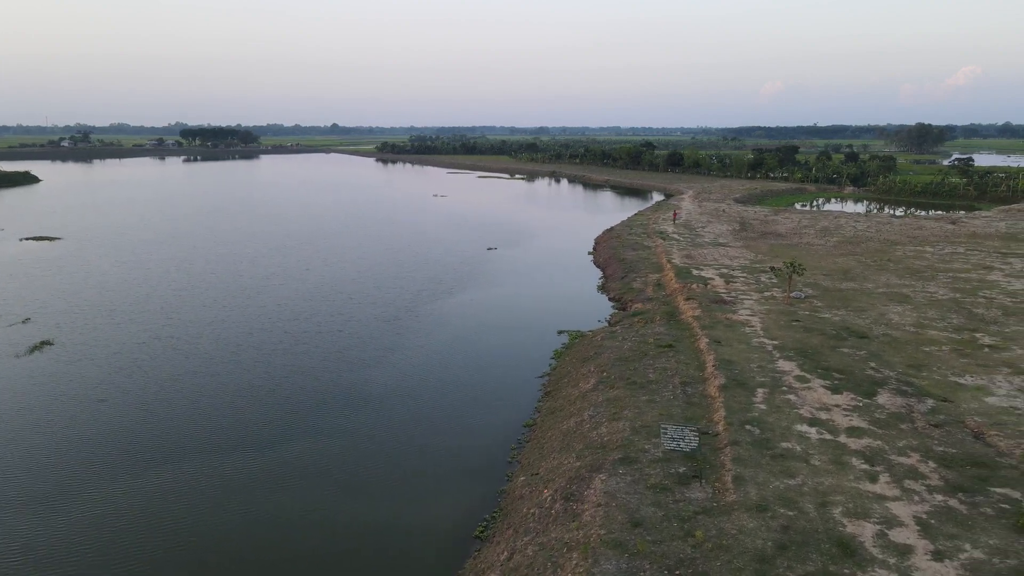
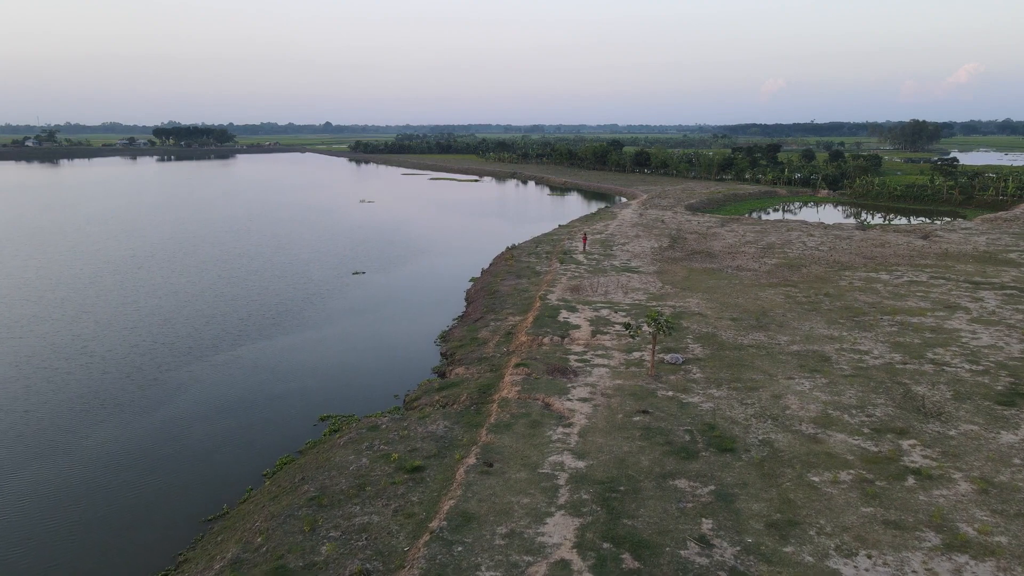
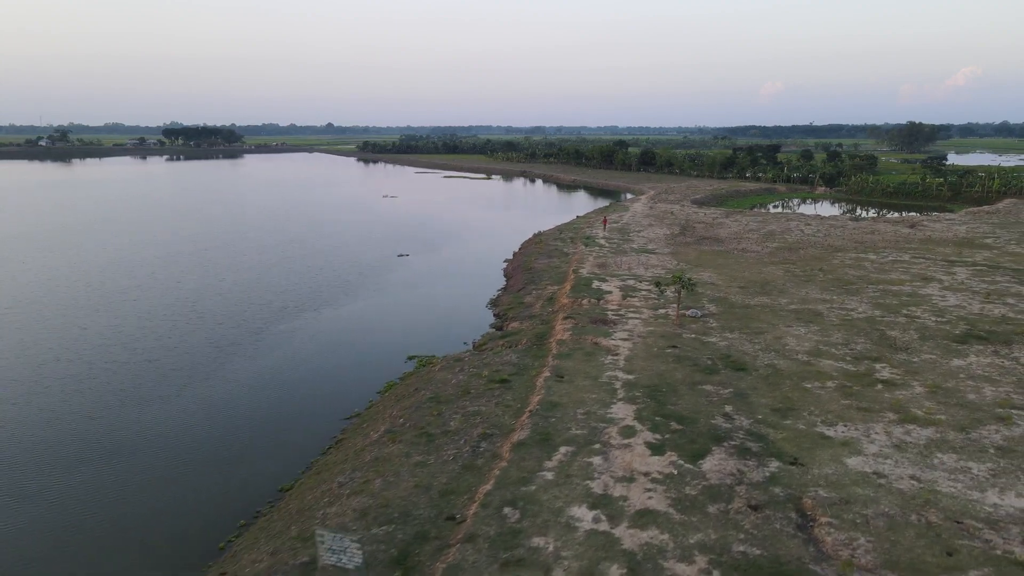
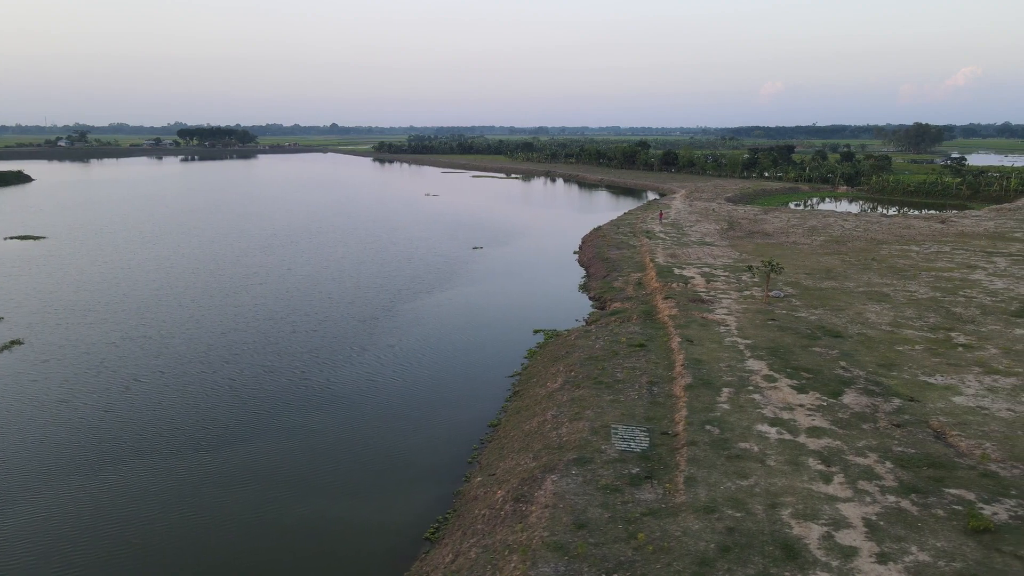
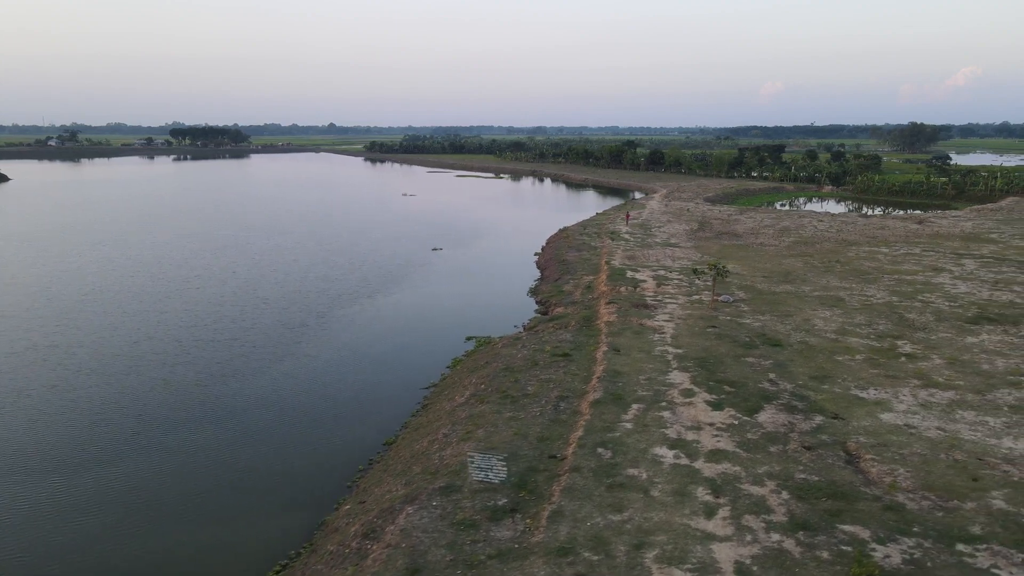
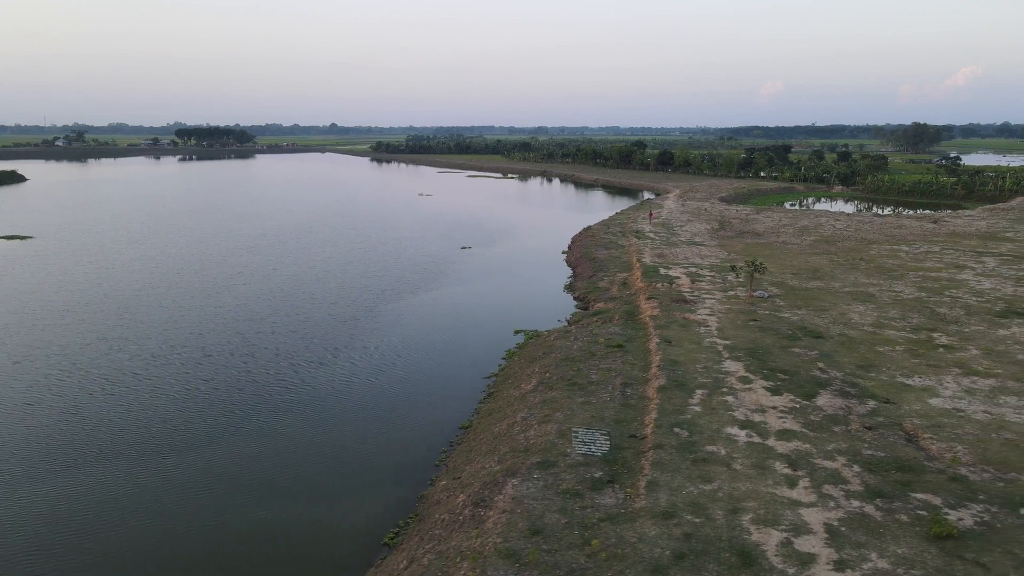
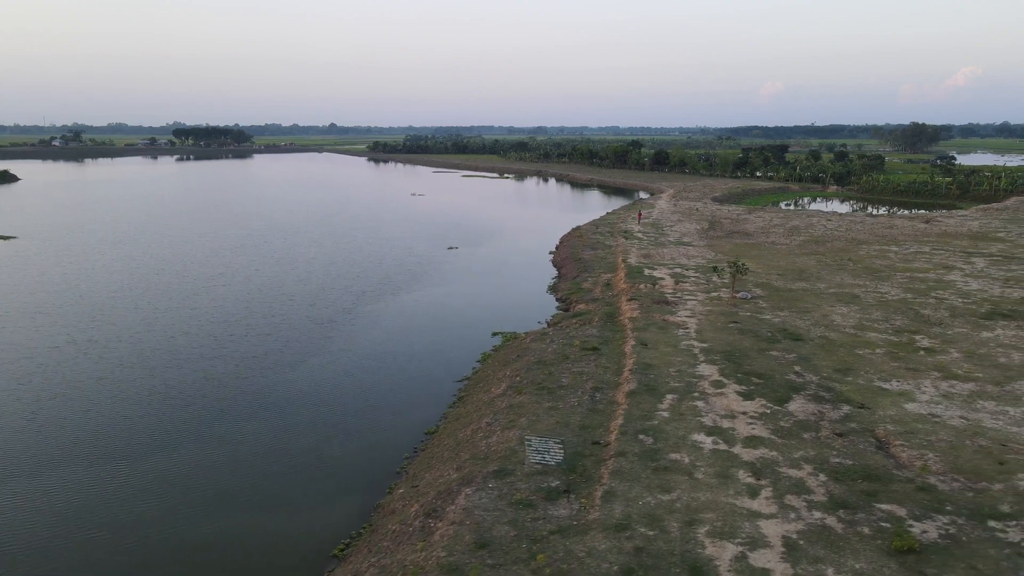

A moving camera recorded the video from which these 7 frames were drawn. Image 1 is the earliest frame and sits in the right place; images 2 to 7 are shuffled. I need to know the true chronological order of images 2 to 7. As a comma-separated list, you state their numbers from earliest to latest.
4, 6, 7, 5, 3, 2
